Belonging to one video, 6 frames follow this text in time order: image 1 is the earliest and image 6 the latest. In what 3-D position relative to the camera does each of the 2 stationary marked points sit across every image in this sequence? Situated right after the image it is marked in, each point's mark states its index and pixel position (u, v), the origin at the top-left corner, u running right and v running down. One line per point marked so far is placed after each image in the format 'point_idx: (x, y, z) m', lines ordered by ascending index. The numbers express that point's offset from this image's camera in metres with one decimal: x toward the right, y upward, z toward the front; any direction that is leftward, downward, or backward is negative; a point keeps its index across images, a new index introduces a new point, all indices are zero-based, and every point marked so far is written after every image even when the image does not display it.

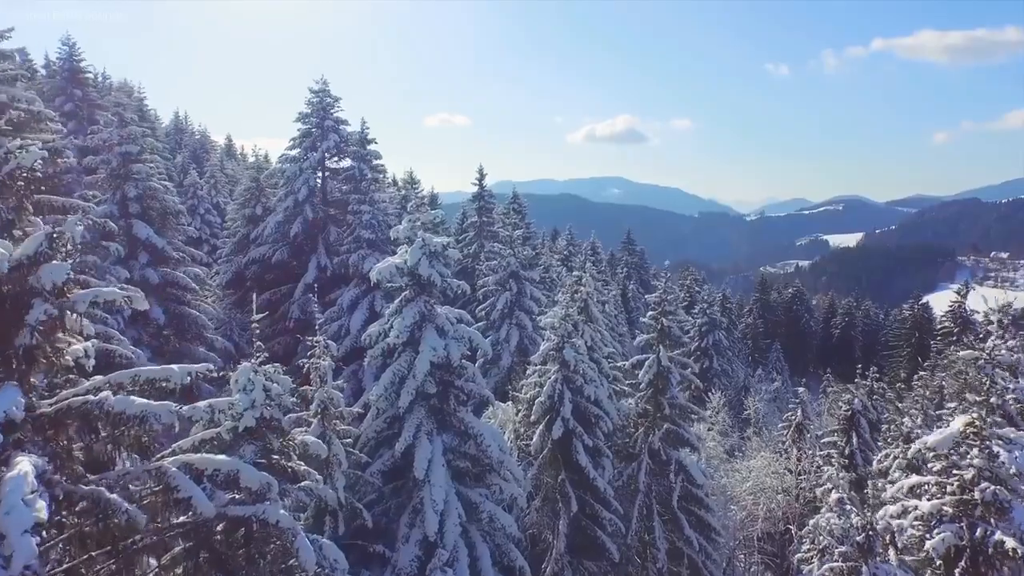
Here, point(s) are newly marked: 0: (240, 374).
0: (-3.1, -1.0, +8.5) m
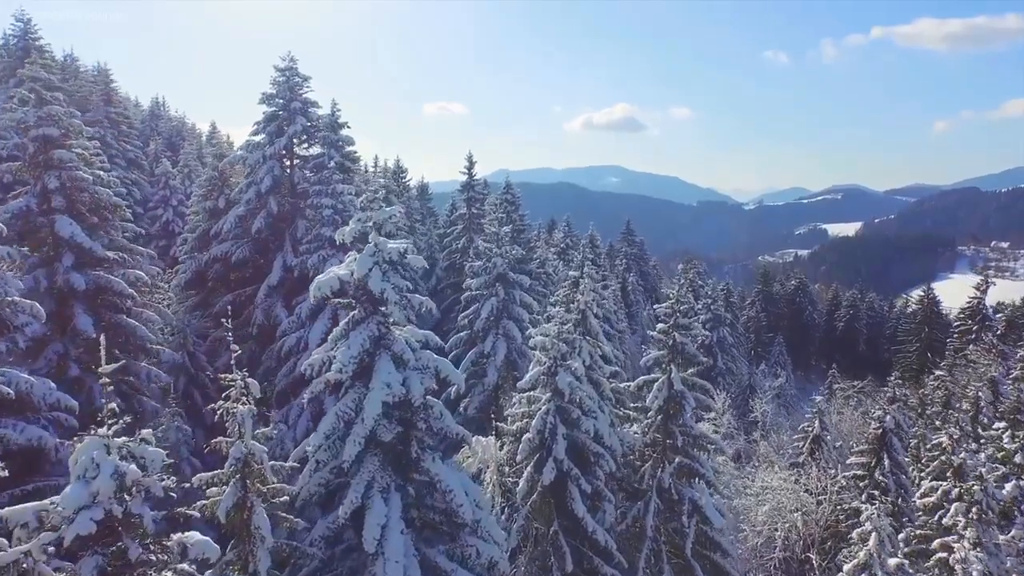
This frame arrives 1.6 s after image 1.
0: (-3.4, -1.3, +5.8) m
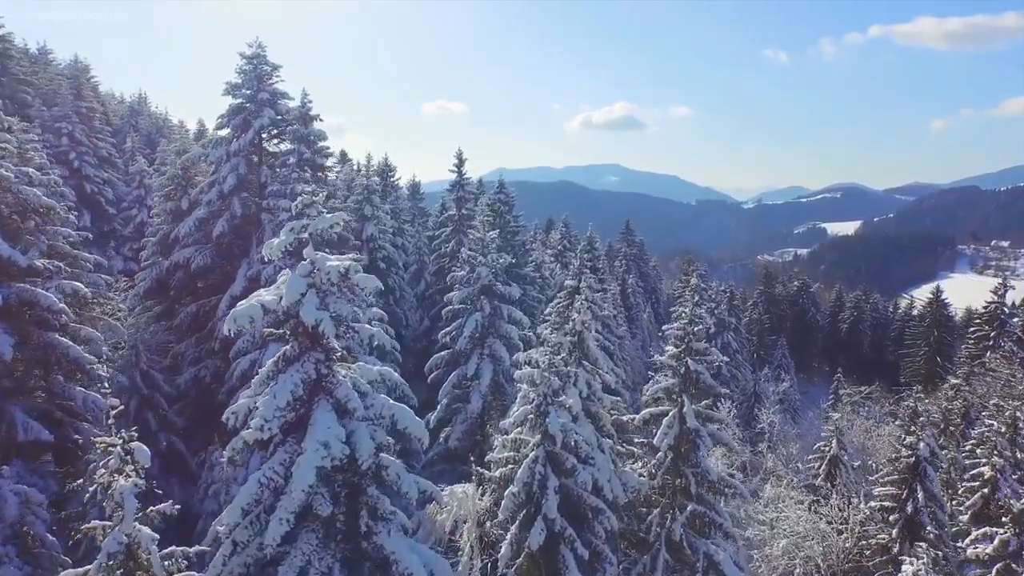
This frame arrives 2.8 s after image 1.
0: (-3.6, -1.6, +3.7) m
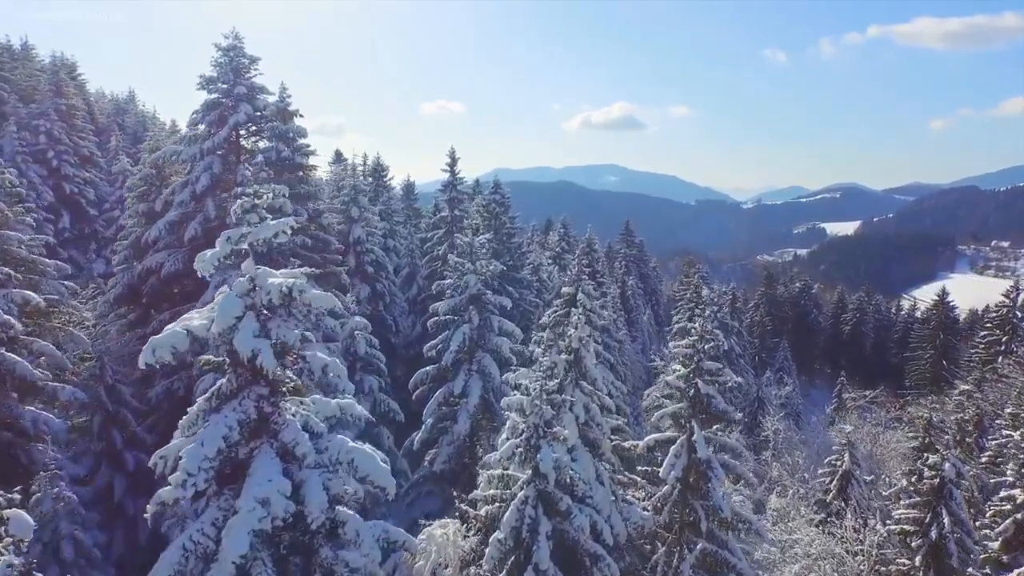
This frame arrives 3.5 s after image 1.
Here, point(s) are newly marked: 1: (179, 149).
0: (-3.8, -1.8, +2.3) m
1: (-8.7, +3.6, +19.7) m
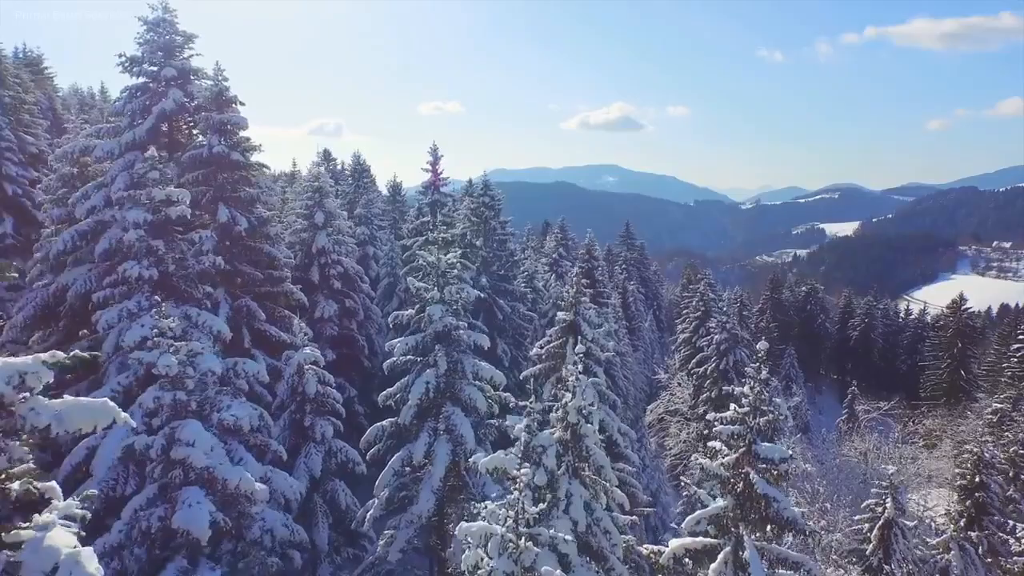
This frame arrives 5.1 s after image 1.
0: (-4.1, -2.3, -1.0) m
1: (-9.0, +3.1, +16.3) m
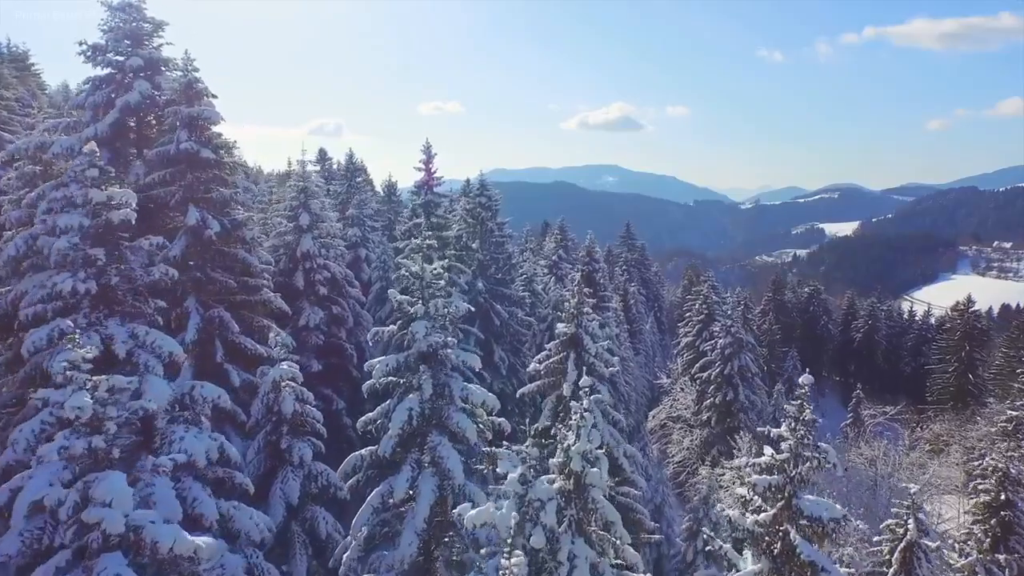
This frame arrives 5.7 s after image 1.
0: (-4.1, -2.4, -2.3) m
1: (-9.1, +3.0, +15.0) m
